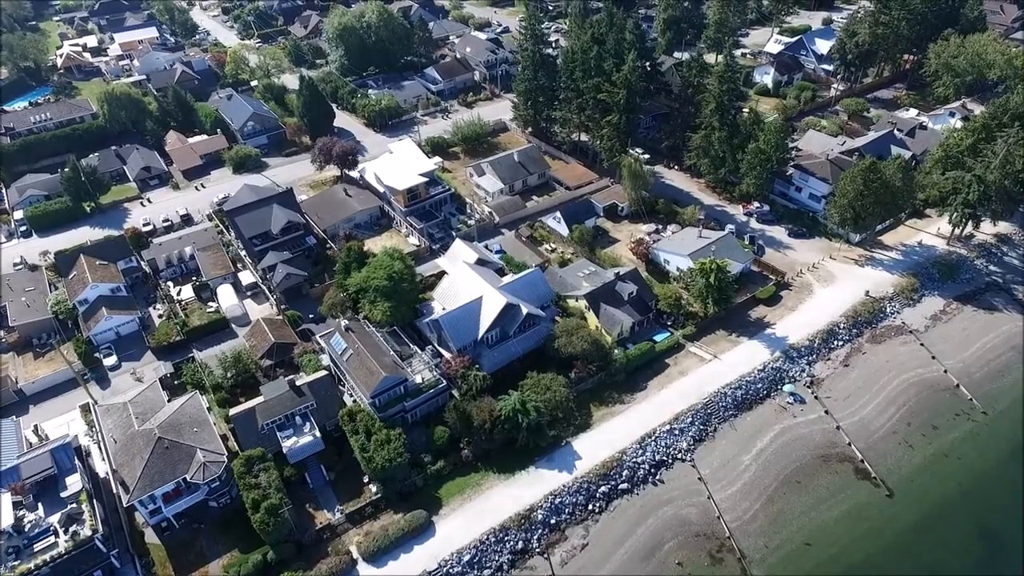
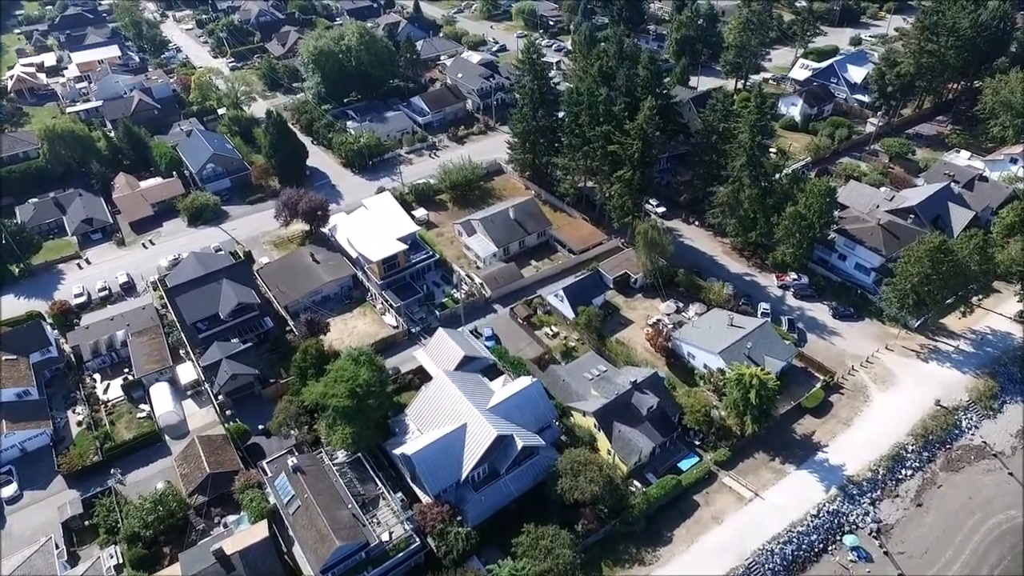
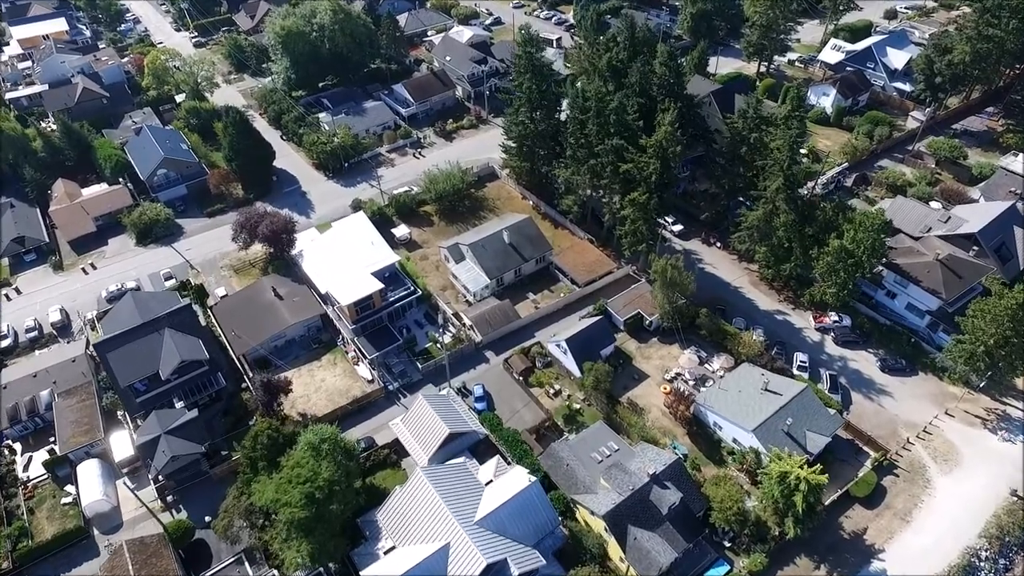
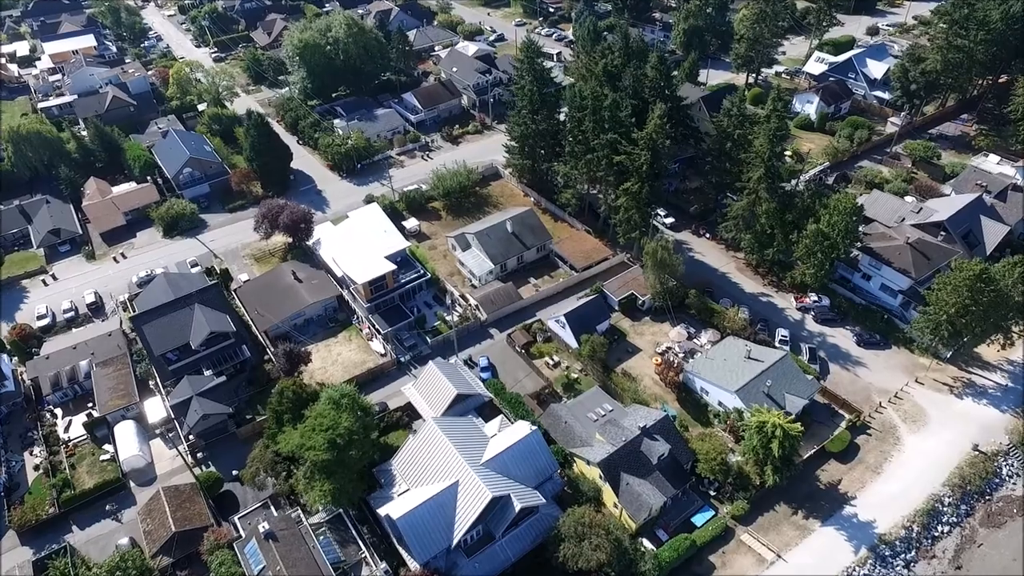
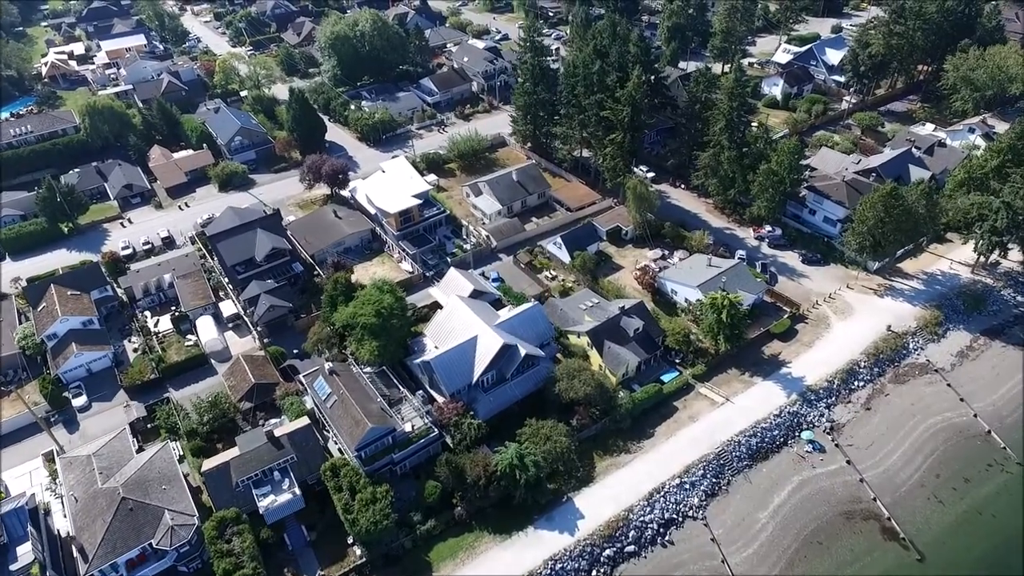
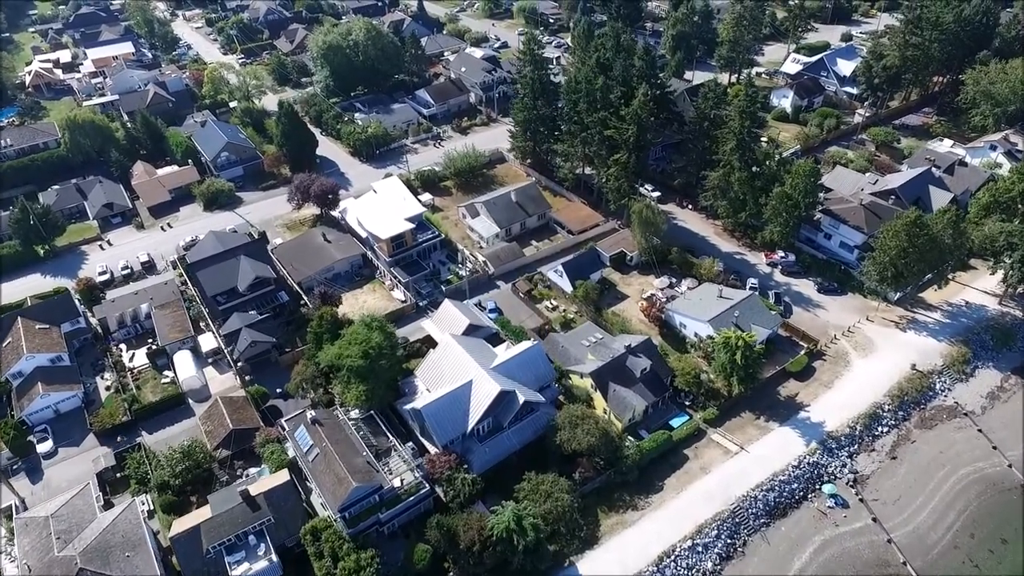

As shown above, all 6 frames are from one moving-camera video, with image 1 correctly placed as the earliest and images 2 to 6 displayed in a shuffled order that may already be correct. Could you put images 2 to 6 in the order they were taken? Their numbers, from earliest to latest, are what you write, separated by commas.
5, 6, 2, 4, 3
